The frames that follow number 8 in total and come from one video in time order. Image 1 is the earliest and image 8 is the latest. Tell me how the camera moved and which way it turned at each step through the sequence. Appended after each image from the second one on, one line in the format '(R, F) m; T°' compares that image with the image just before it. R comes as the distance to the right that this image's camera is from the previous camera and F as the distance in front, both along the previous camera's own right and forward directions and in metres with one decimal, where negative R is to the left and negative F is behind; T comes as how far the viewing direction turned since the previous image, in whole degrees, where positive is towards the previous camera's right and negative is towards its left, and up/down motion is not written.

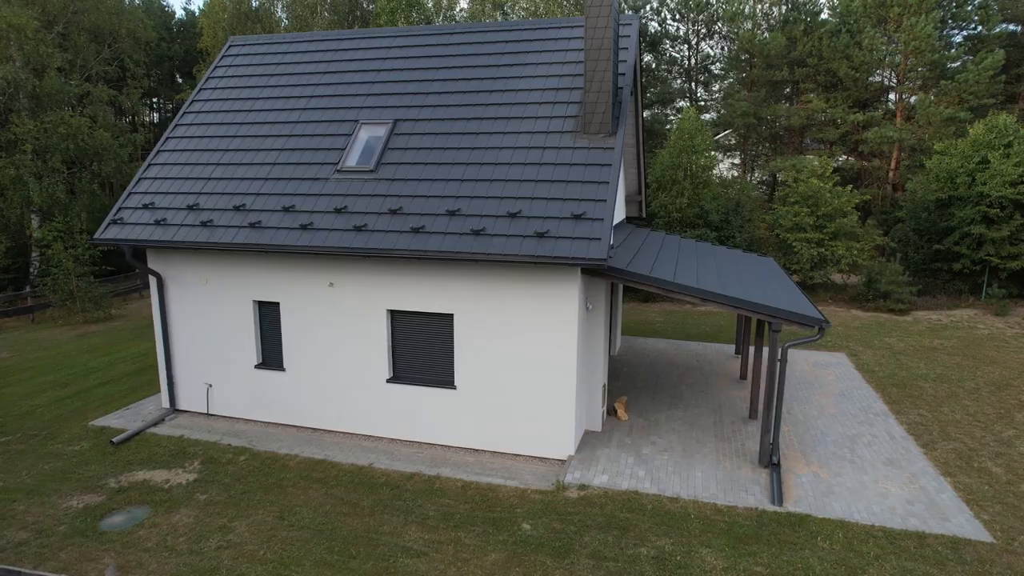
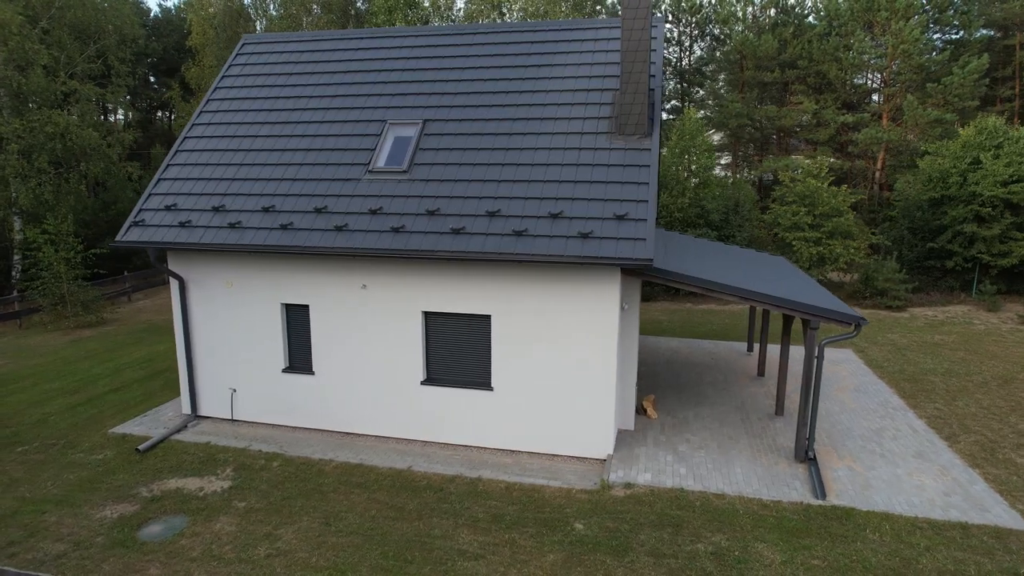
(-0.9, 0.0) m; +2°
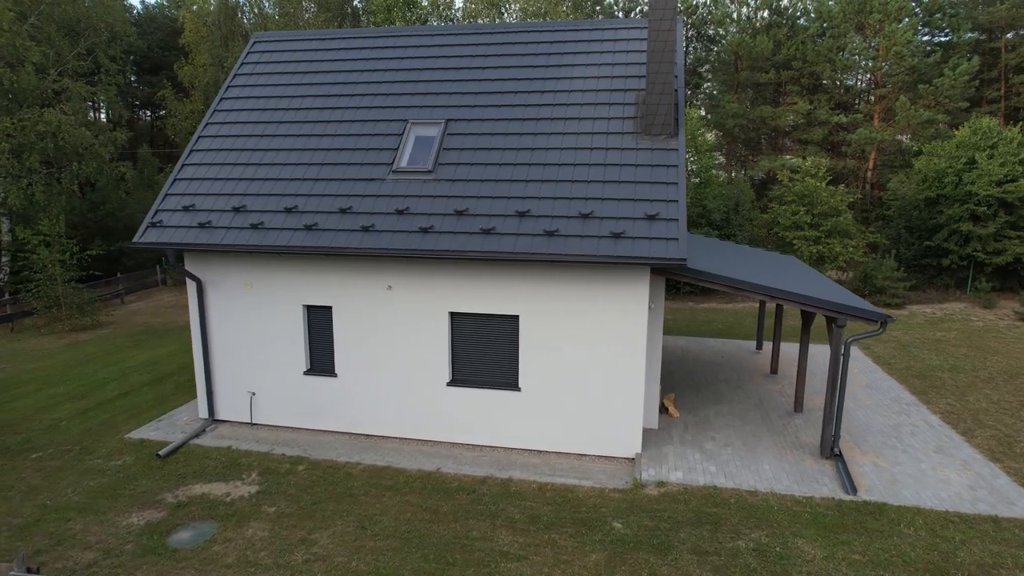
(-0.6, 0.0) m; +2°
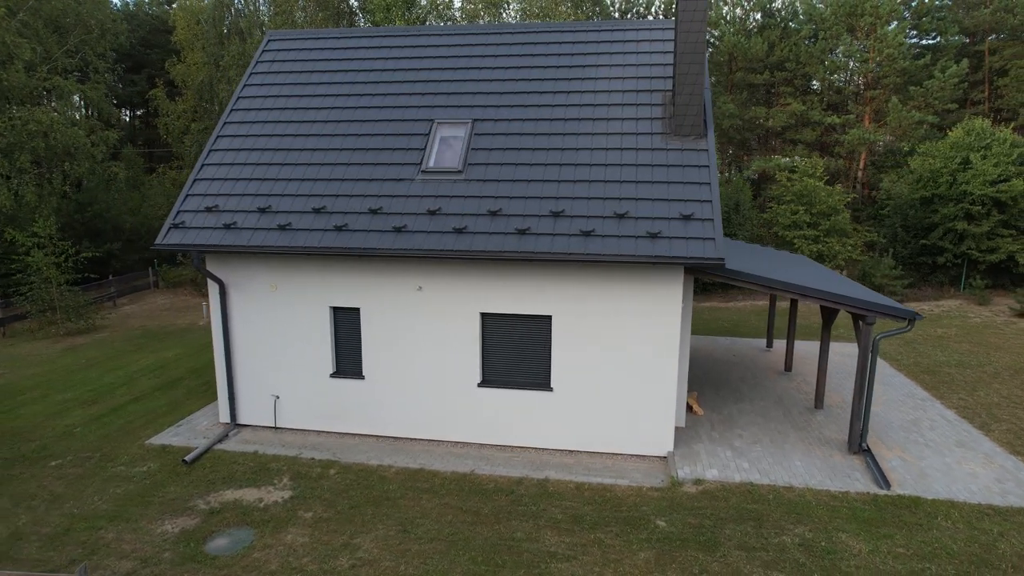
(-0.7, 0.0) m; +2°
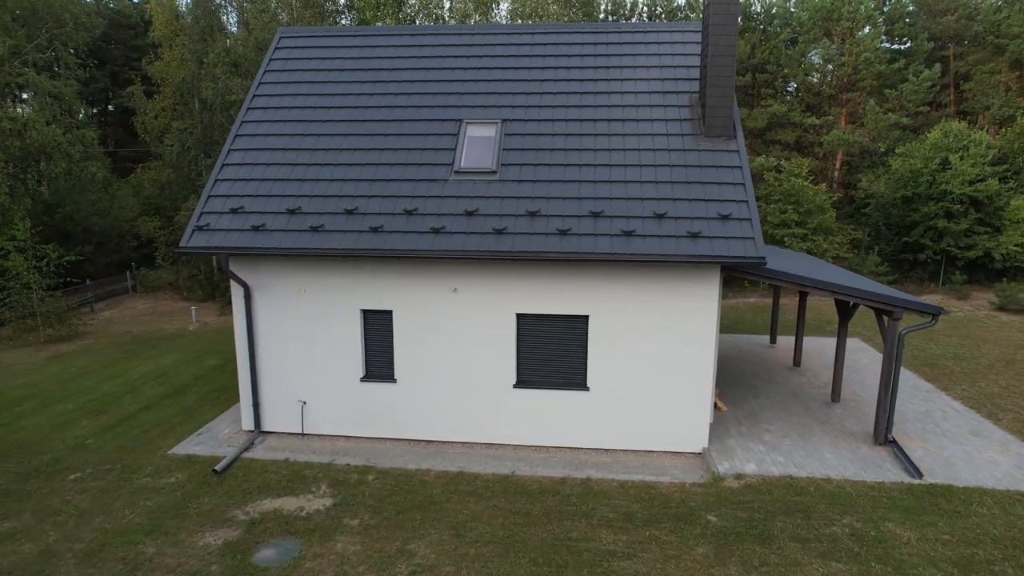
(-1.0, 0.0) m; +3°
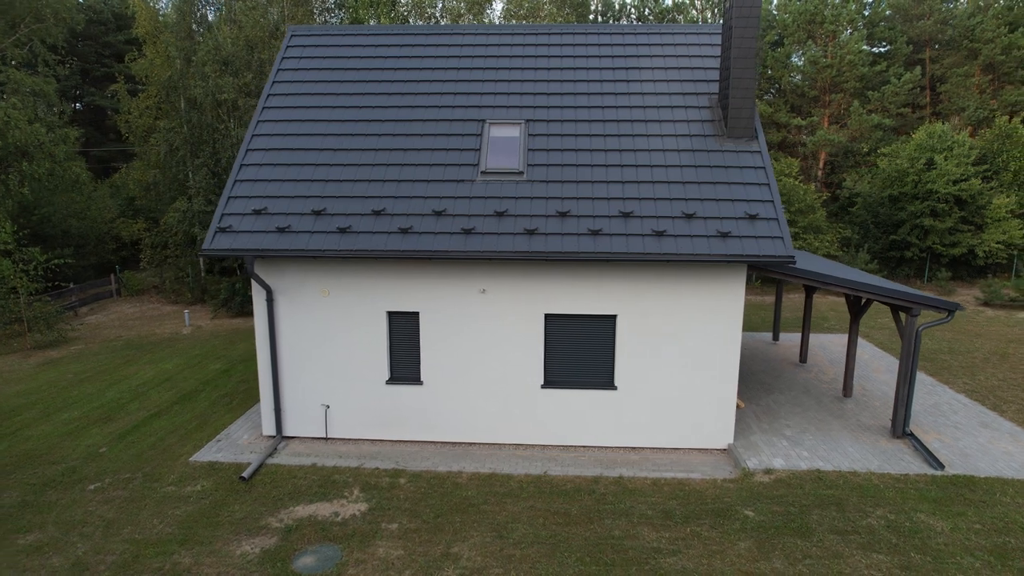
(-0.8, 0.0) m; +2°
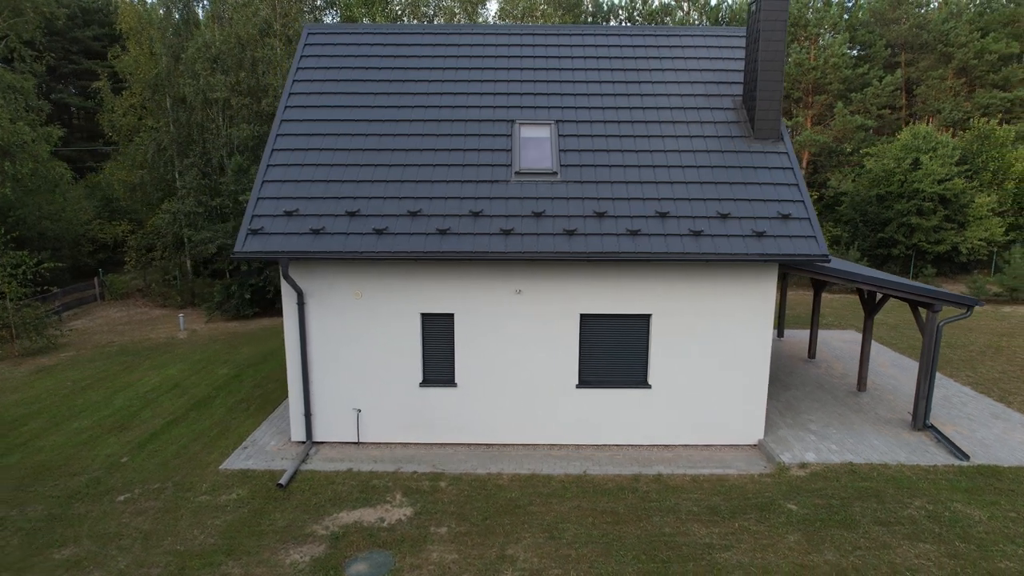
(-0.9, 0.0) m; +3°
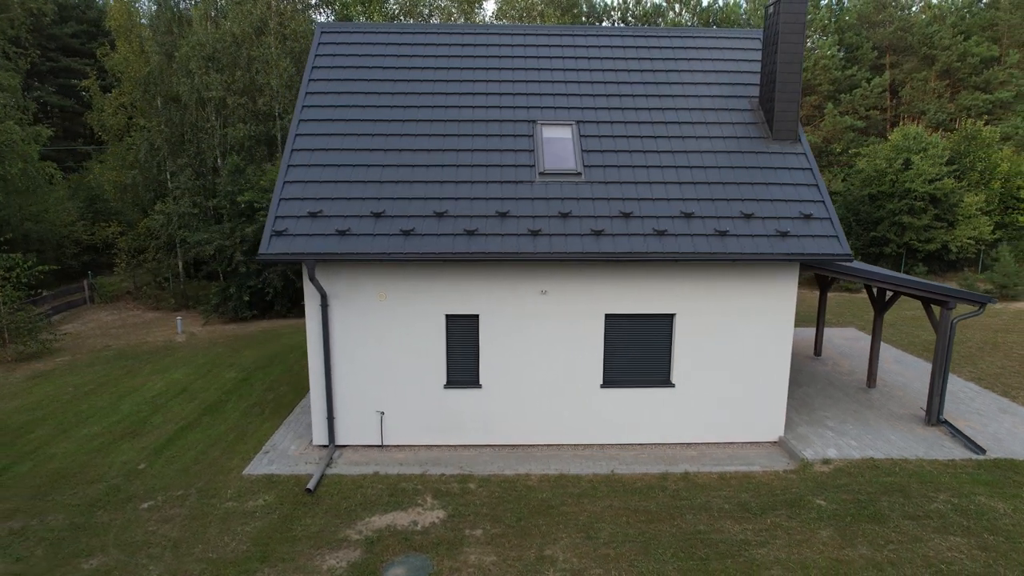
(-0.6, 0.0) m; +2°
